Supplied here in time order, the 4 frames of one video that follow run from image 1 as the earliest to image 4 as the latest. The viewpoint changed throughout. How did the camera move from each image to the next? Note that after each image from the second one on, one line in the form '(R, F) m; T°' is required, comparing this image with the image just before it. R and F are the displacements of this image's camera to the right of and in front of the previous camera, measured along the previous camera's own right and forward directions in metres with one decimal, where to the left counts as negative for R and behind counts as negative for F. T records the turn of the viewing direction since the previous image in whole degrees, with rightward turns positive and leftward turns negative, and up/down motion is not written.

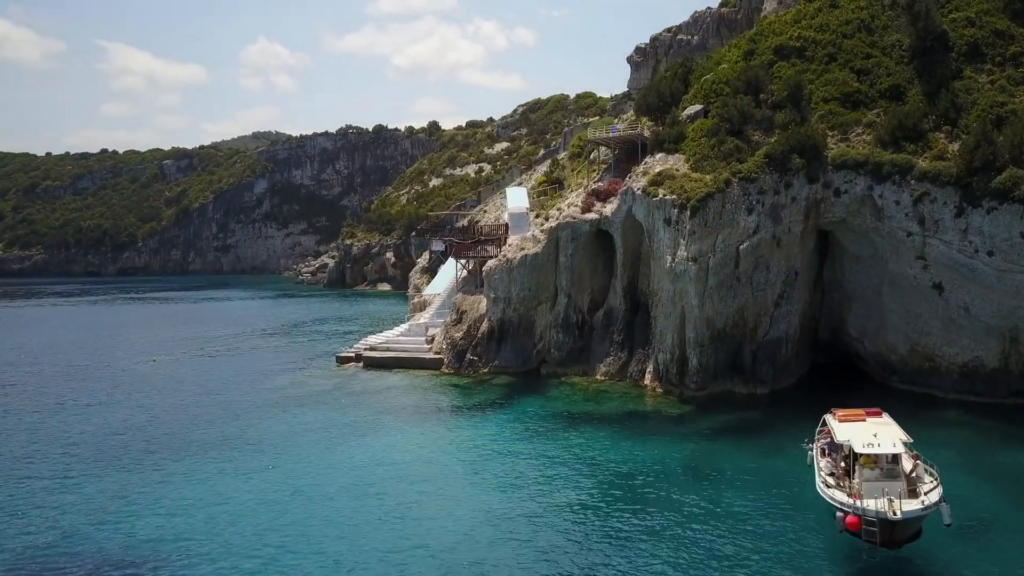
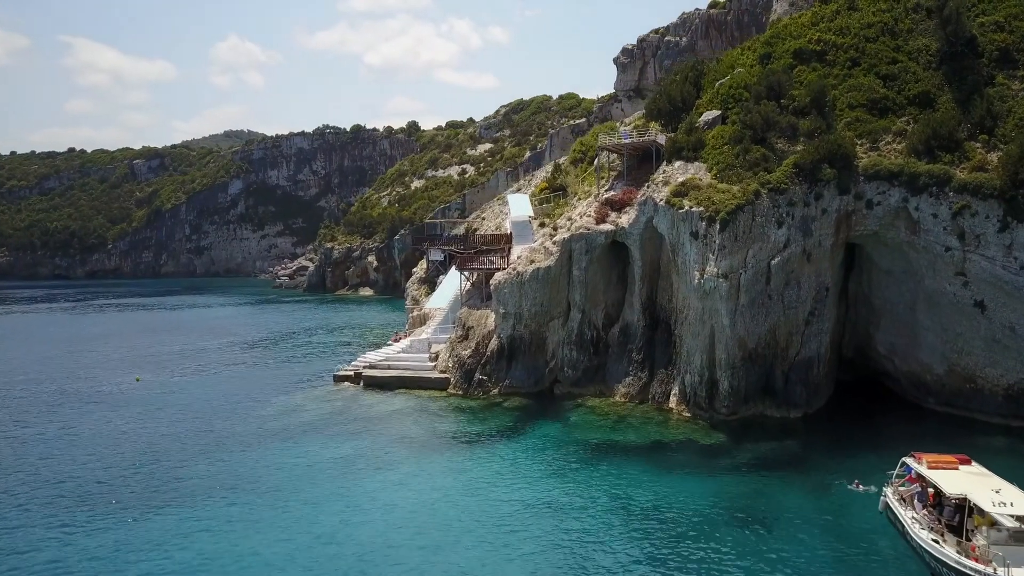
(-1.8, +2.2) m; +2°
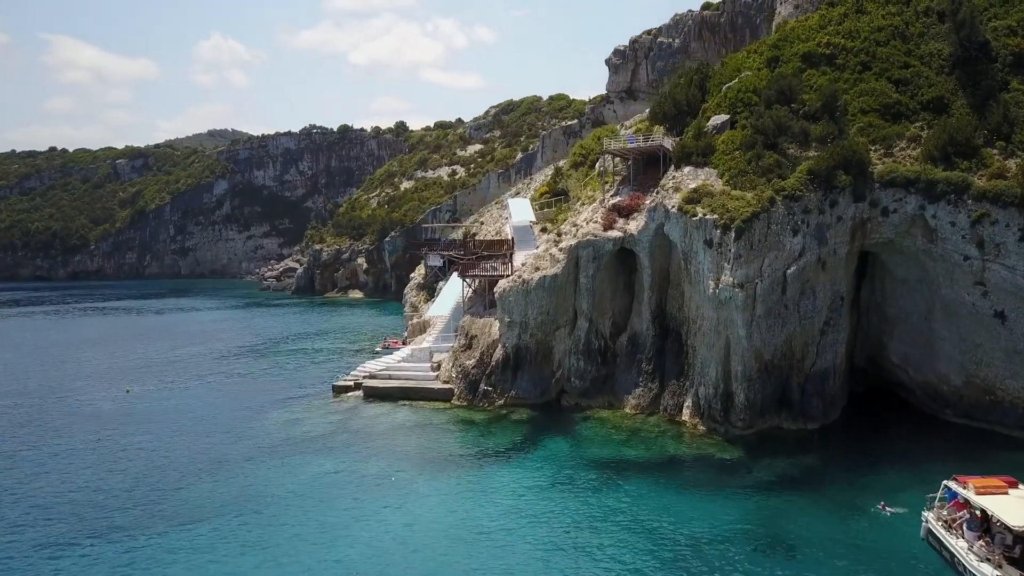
(-1.0, +1.0) m; +1°
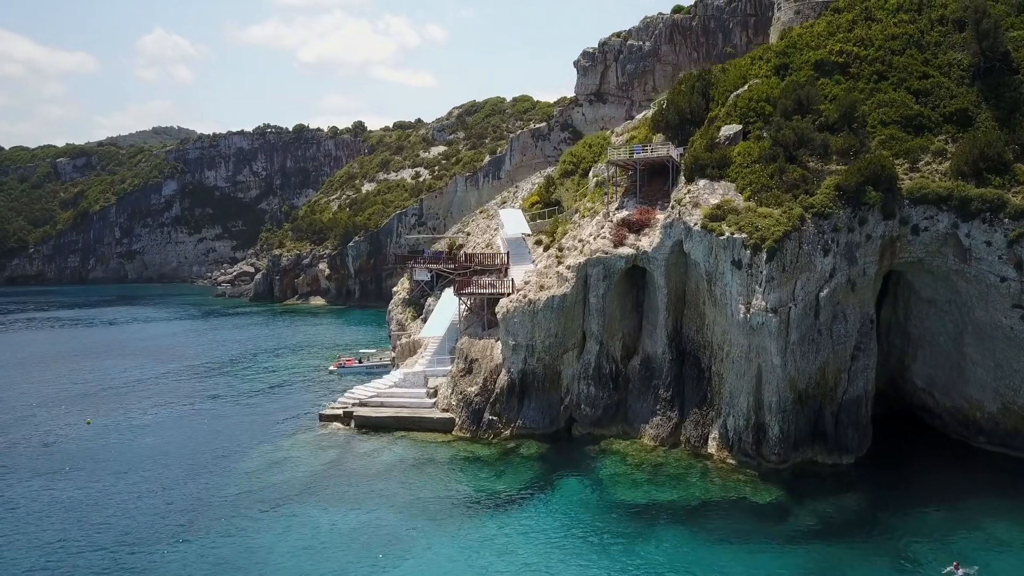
(-2.4, +2.6) m; +4°
